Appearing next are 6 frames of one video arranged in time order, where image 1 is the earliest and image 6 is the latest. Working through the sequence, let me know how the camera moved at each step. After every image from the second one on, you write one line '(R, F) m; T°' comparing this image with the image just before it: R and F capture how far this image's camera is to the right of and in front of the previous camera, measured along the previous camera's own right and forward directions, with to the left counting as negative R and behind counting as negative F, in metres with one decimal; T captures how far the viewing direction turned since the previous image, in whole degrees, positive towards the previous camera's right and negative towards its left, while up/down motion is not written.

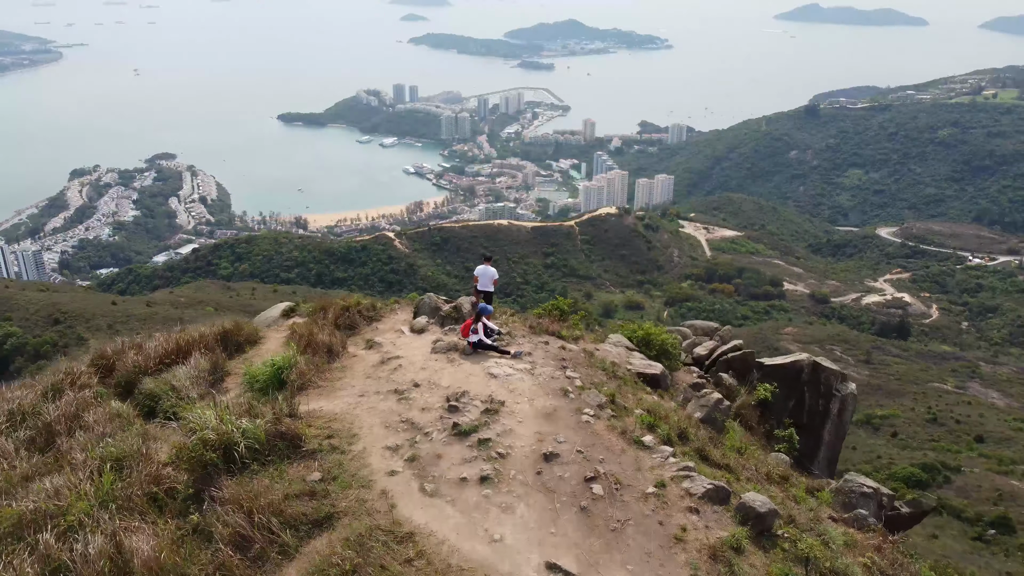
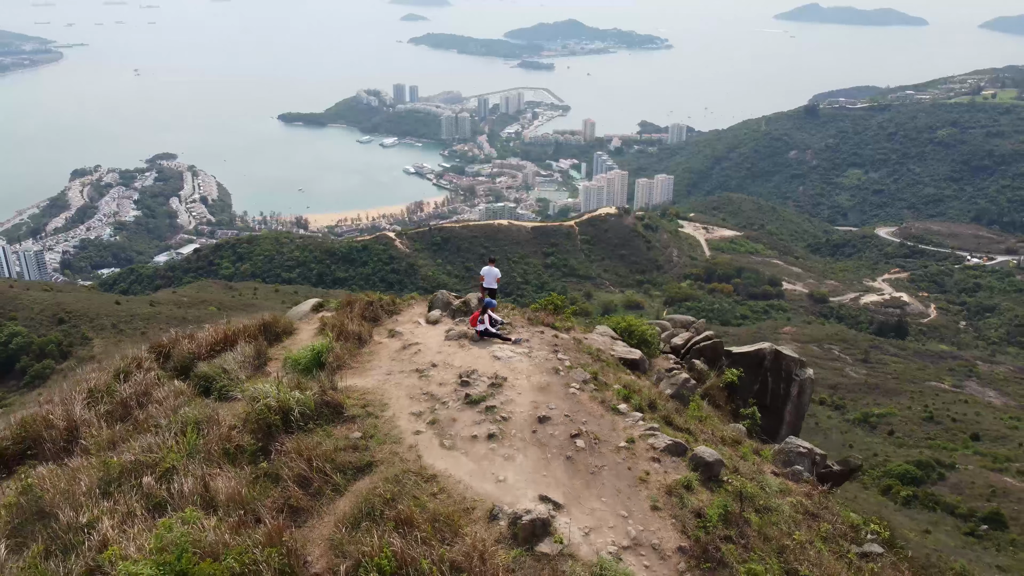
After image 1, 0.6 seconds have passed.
(0.0, -0.3) m; 0°
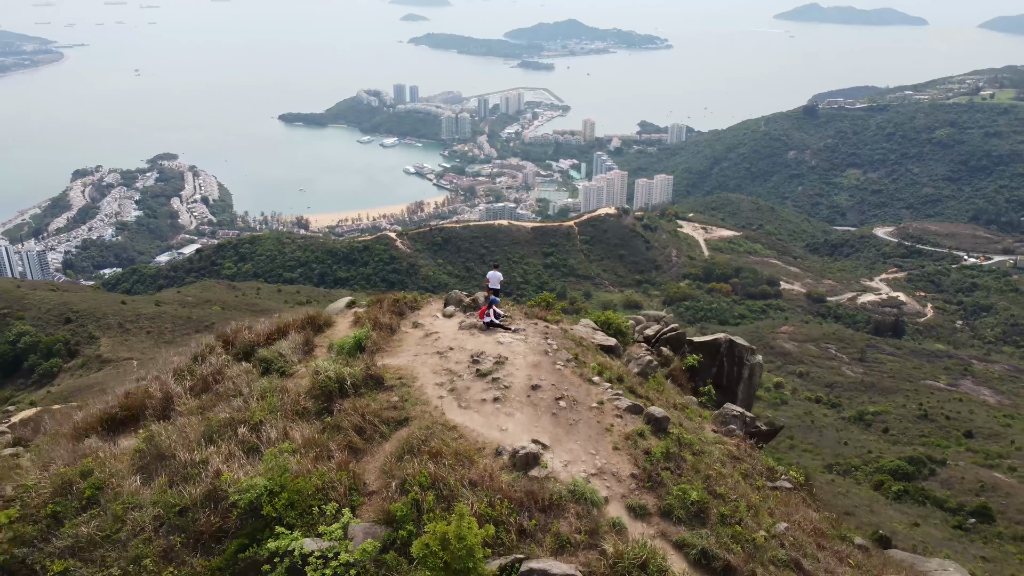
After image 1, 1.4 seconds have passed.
(0.0, -0.5) m; 0°
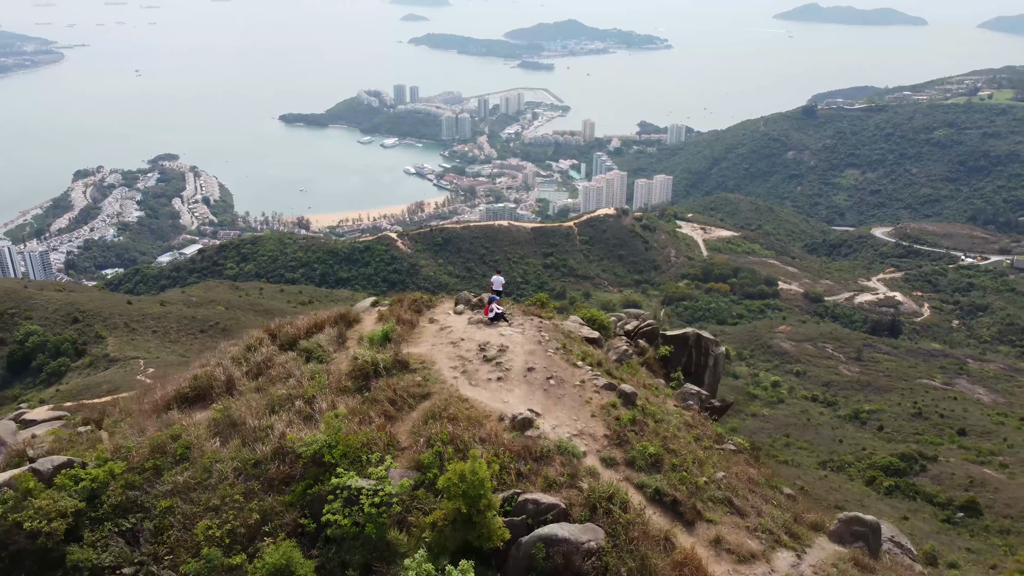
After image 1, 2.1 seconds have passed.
(0.0, -0.5) m; 0°
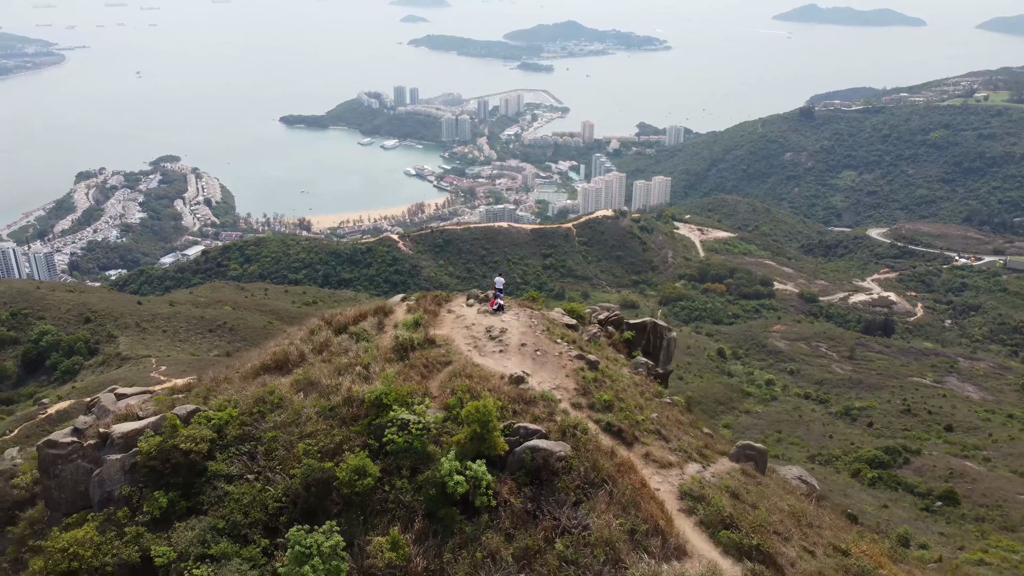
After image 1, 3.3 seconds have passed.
(0.0, -1.0) m; 0°
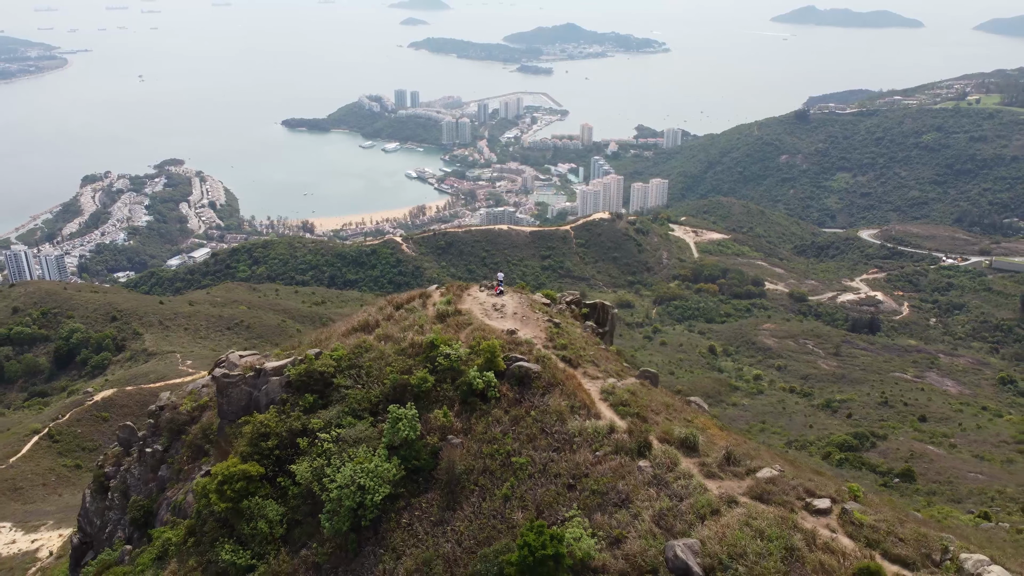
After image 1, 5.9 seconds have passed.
(0.0, -2.2) m; 0°
